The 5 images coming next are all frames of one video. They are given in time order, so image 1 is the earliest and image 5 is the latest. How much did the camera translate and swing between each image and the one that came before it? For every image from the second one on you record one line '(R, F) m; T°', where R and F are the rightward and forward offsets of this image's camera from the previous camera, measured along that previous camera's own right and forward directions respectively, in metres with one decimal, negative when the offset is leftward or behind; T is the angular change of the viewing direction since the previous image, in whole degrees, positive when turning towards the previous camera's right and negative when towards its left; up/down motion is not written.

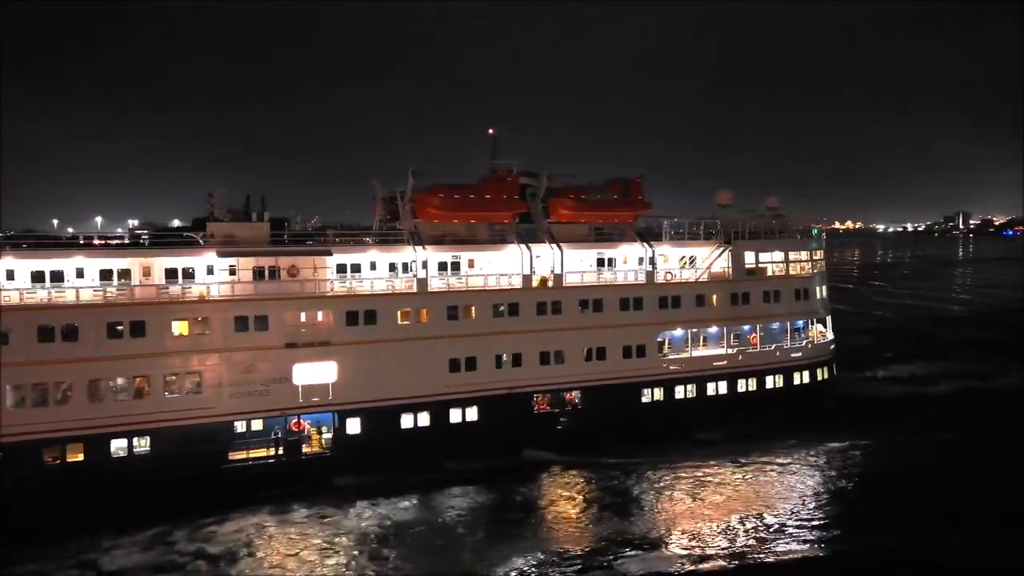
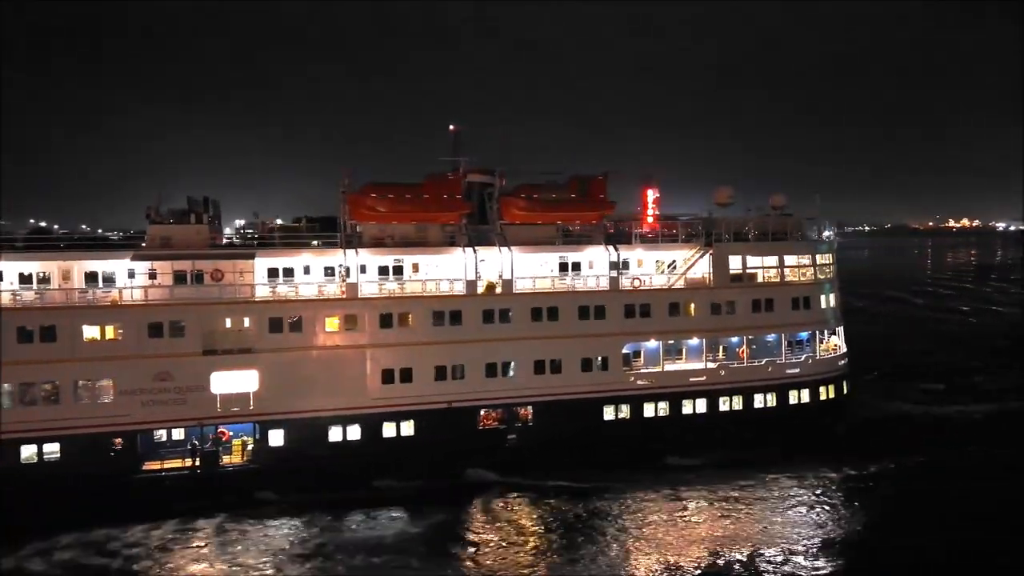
(+4.3, +1.9) m; -7°
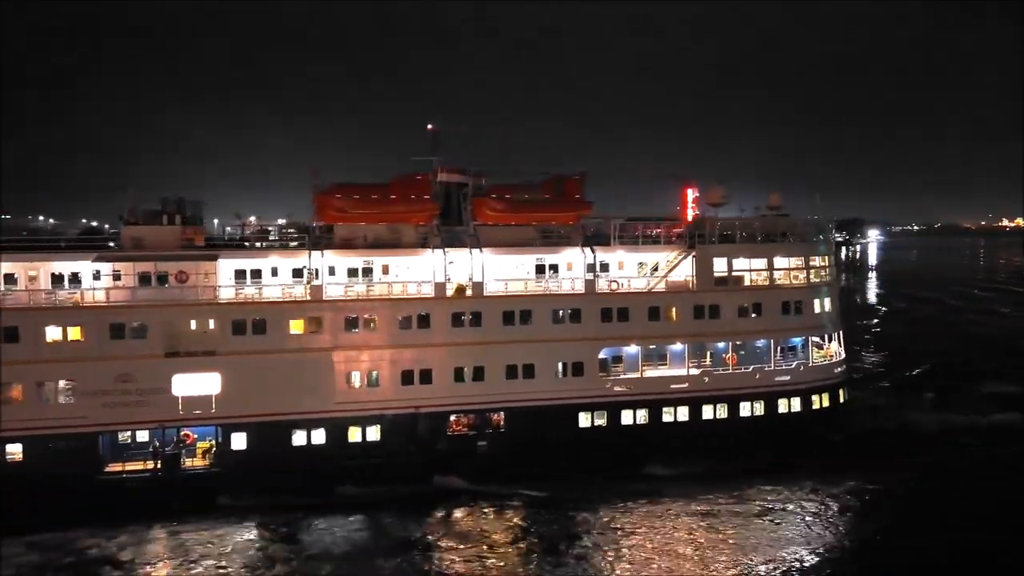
(+1.9, +0.6) m; -3°
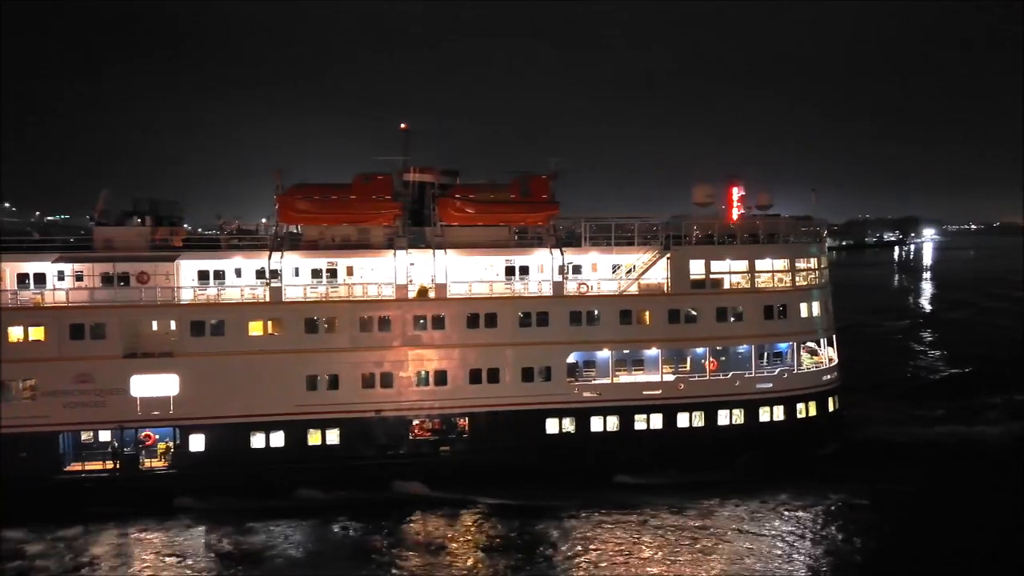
(+2.2, +0.6) m; -4°
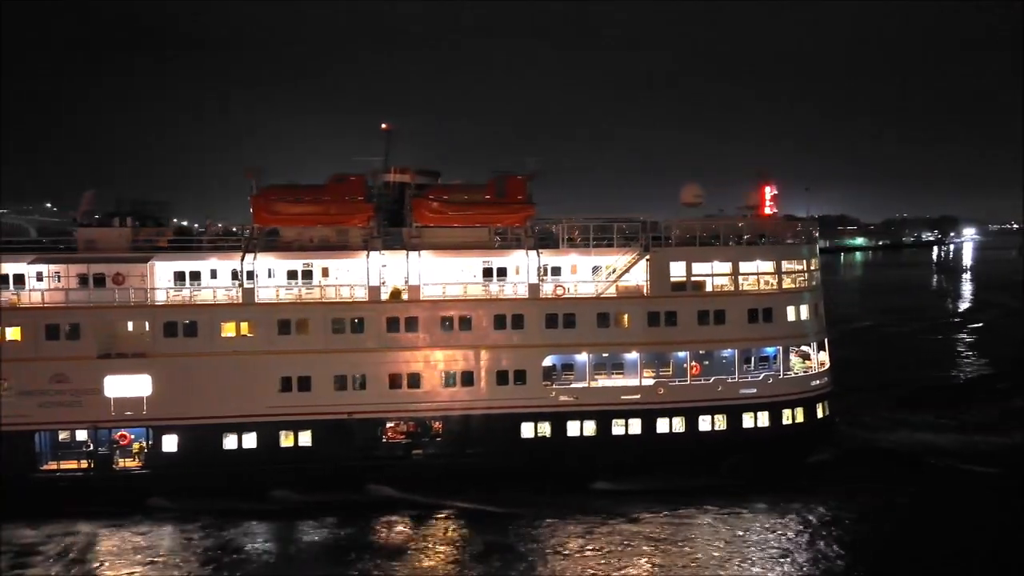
(+1.5, +0.3) m; -2°
